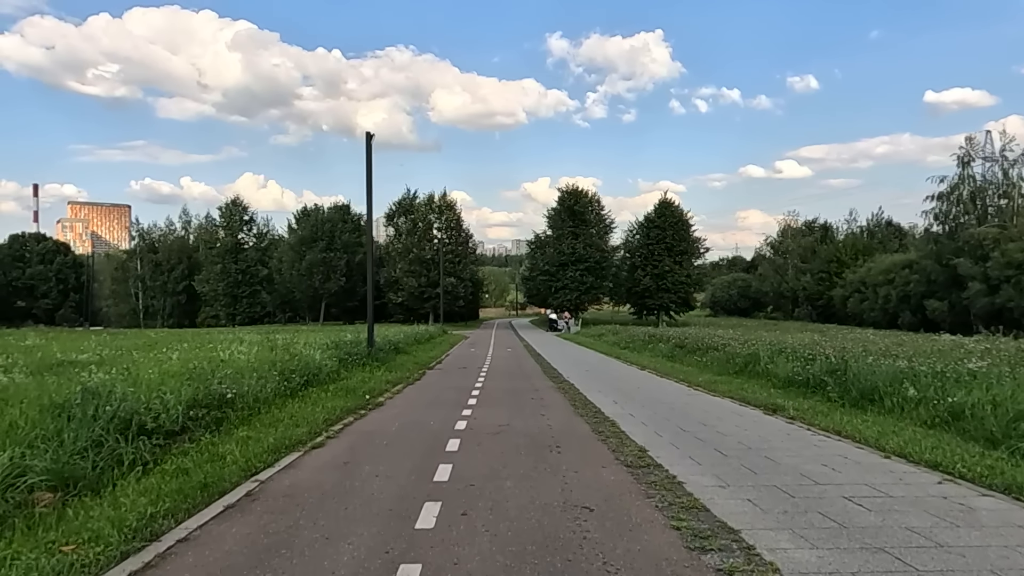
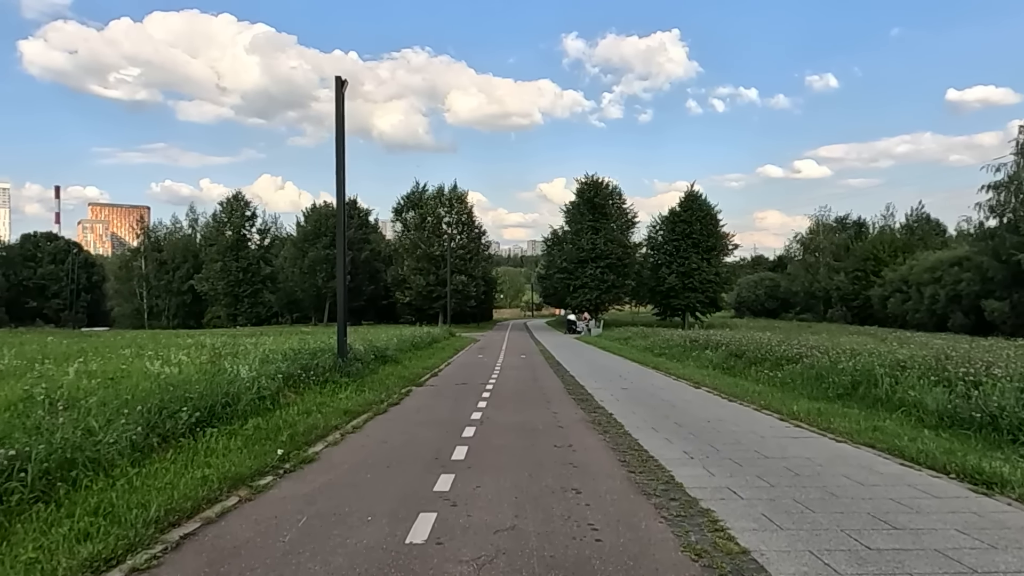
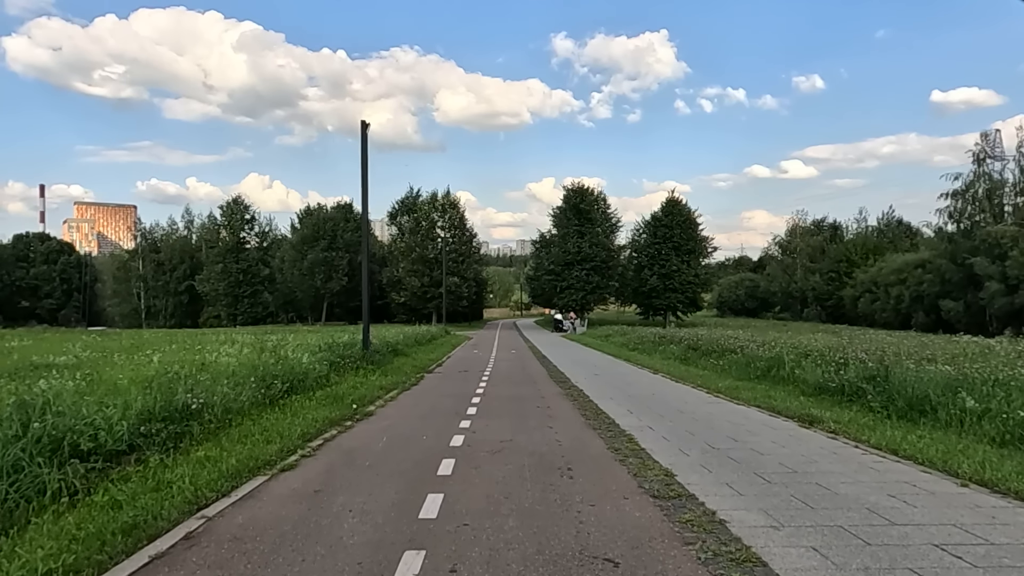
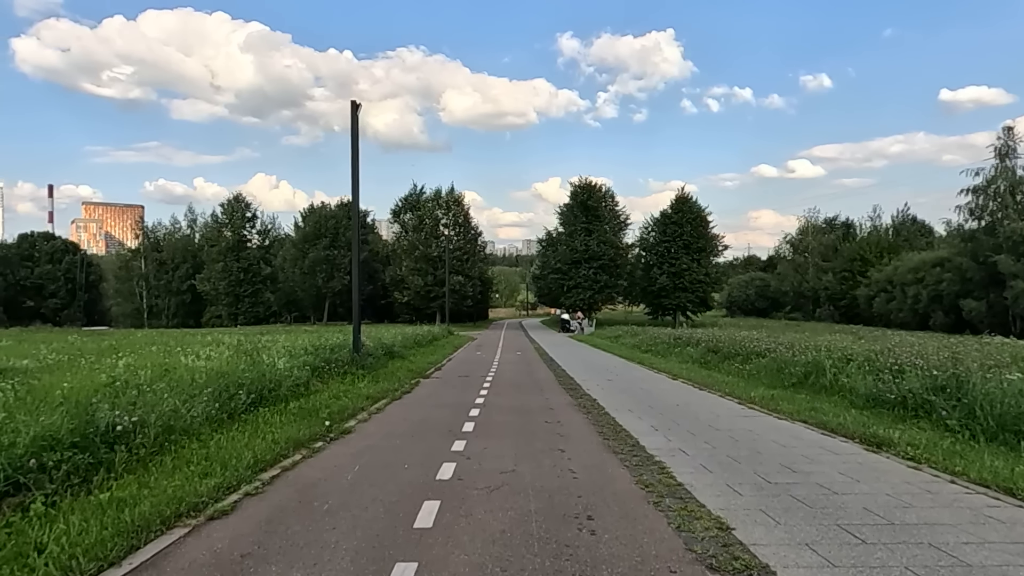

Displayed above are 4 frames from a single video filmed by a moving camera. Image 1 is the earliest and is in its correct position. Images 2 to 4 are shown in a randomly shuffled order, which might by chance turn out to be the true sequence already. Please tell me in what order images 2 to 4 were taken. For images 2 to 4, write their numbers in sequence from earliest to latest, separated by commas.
3, 4, 2
